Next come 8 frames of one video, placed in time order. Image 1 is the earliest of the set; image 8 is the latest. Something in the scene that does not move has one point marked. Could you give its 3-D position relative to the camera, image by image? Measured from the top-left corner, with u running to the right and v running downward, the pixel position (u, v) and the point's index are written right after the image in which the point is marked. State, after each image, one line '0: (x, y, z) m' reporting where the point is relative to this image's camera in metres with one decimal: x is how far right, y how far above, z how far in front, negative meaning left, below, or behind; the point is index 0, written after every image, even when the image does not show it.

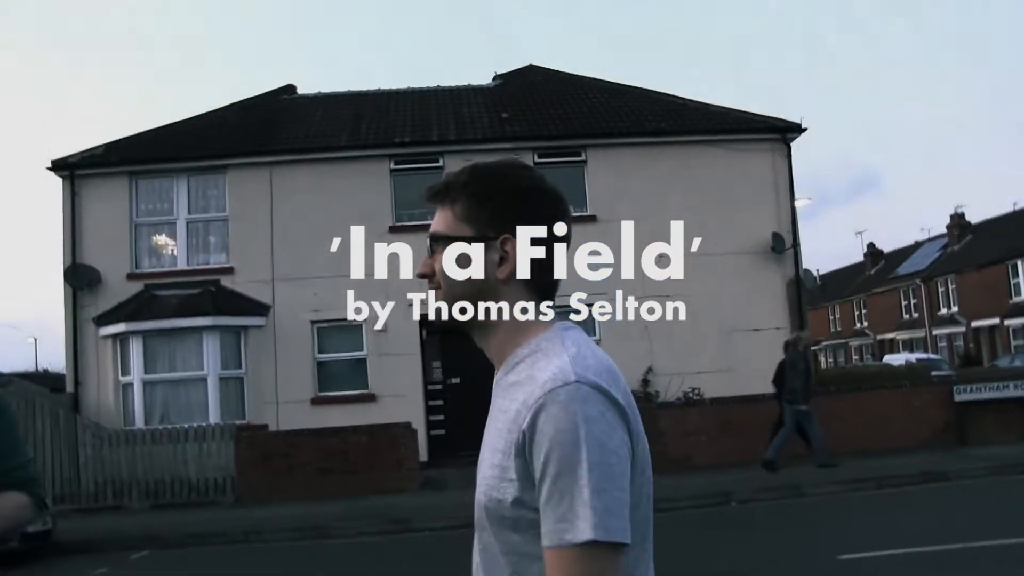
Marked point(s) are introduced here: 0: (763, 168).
0: (+4.3, +2.1, +14.4) m
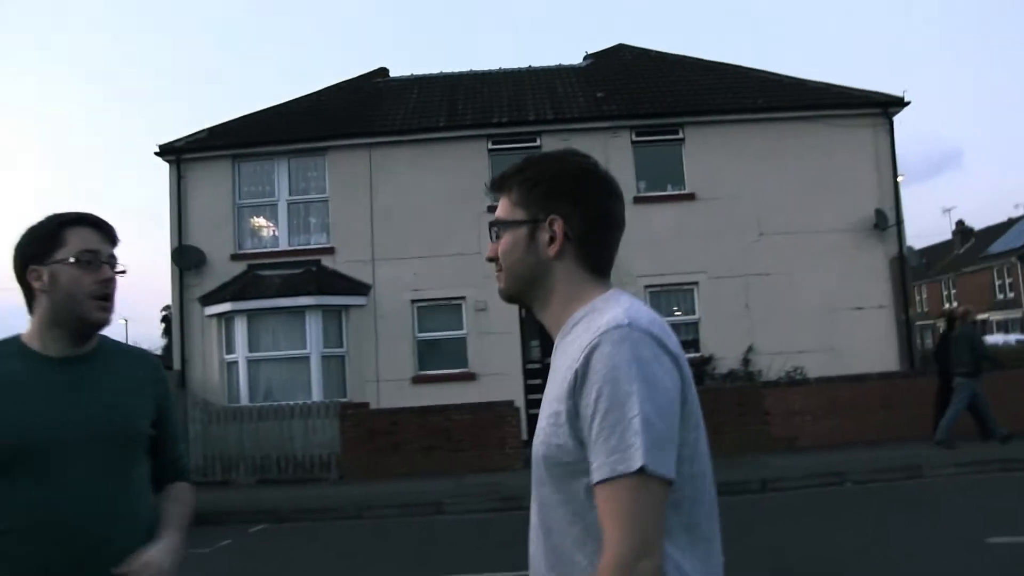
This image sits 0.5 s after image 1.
0: (+5.9, +2.4, +14.1) m
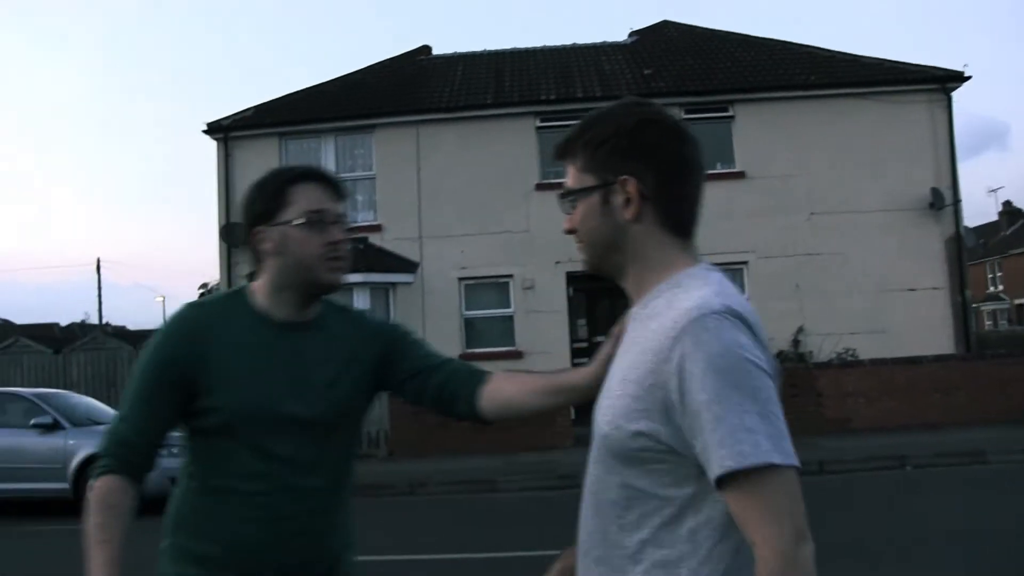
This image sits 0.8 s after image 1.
0: (+6.7, +2.7, +13.8) m
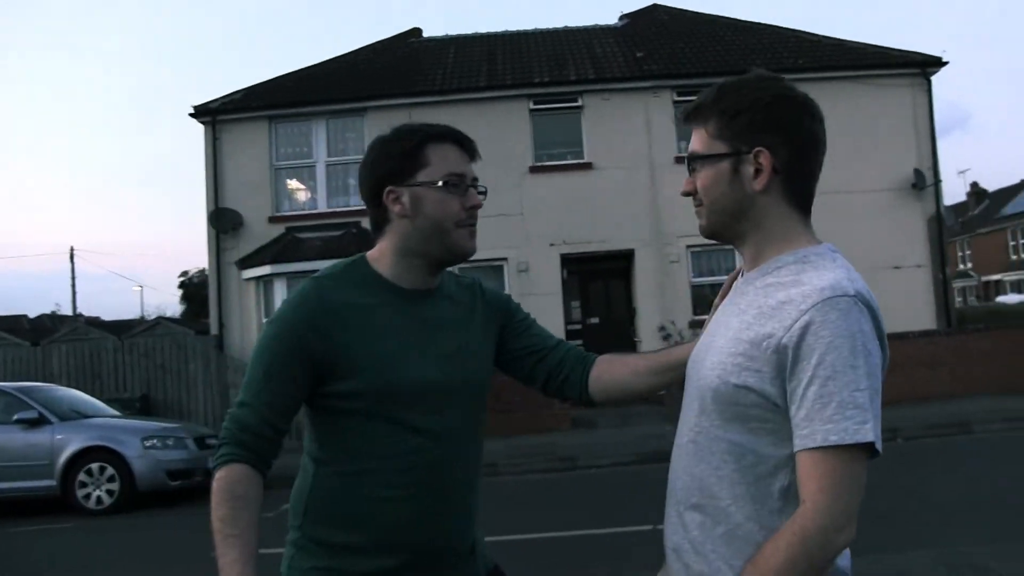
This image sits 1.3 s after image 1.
0: (+6.6, +3.1, +14.2) m
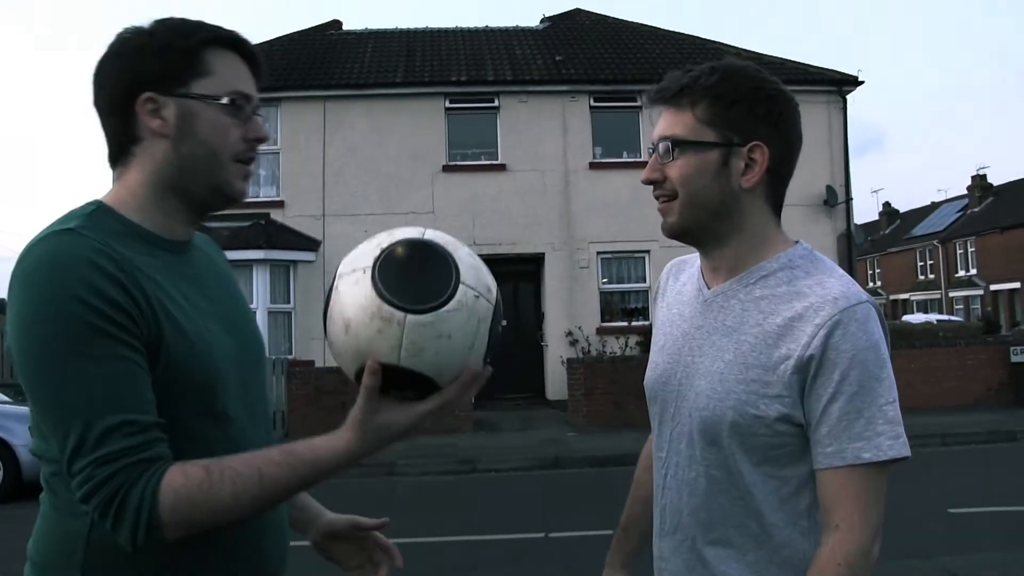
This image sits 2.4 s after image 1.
0: (+5.2, +2.8, +14.4) m
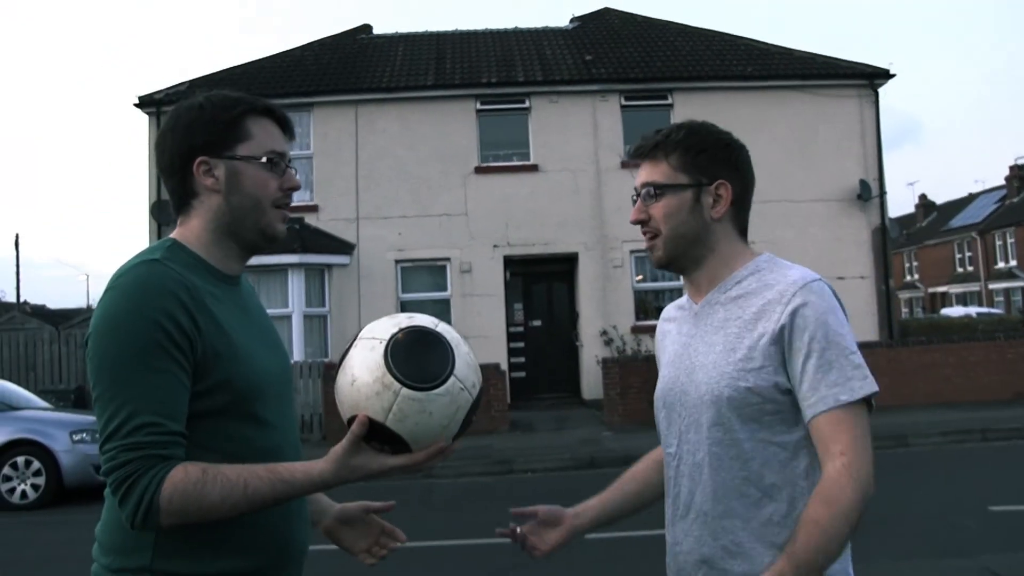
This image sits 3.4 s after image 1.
0: (+5.7, +2.9, +14.3) m
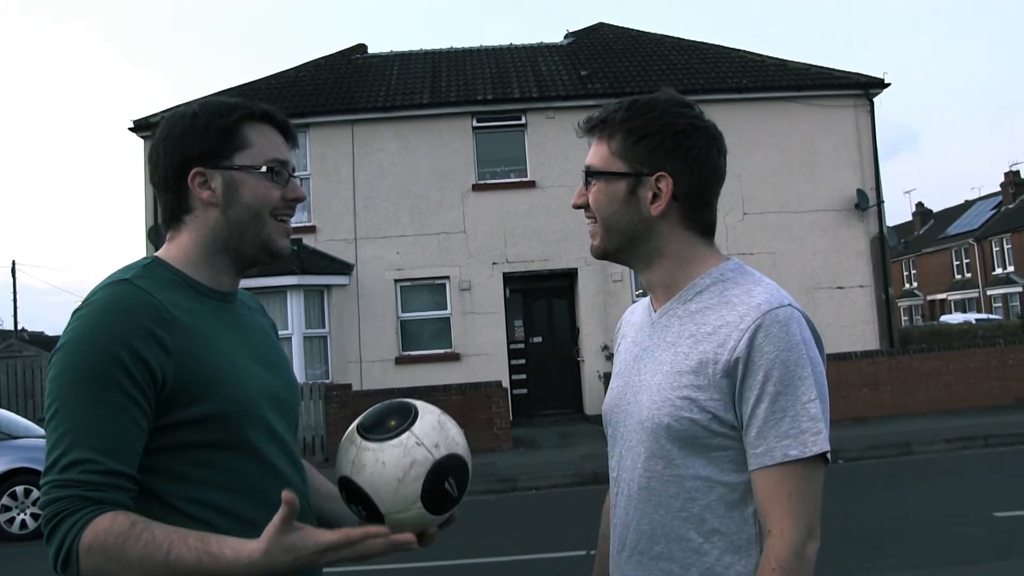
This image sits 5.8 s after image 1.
0: (+5.6, +2.8, +14.3) m
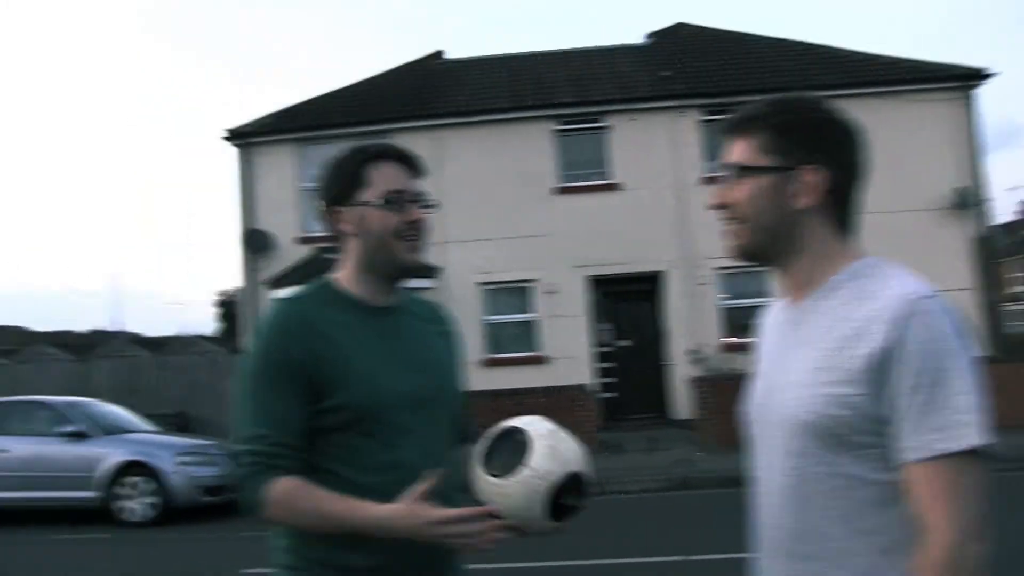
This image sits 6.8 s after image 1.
0: (+7.0, +2.7, +13.8) m
